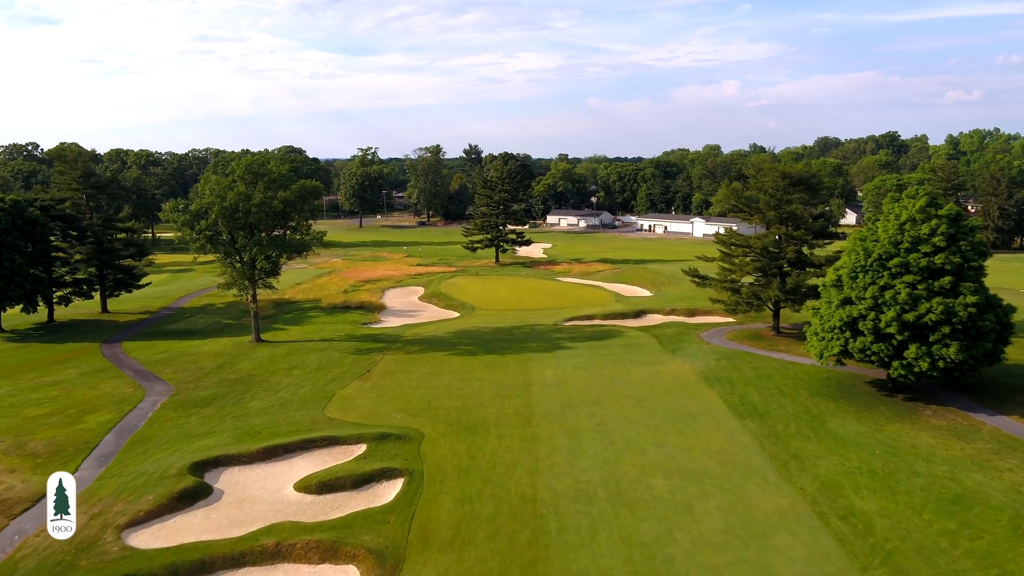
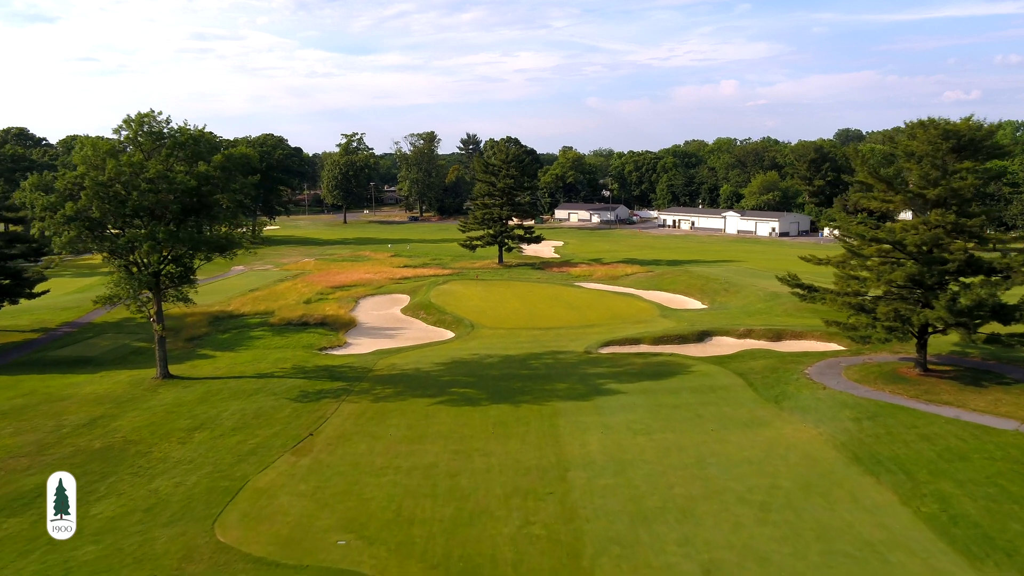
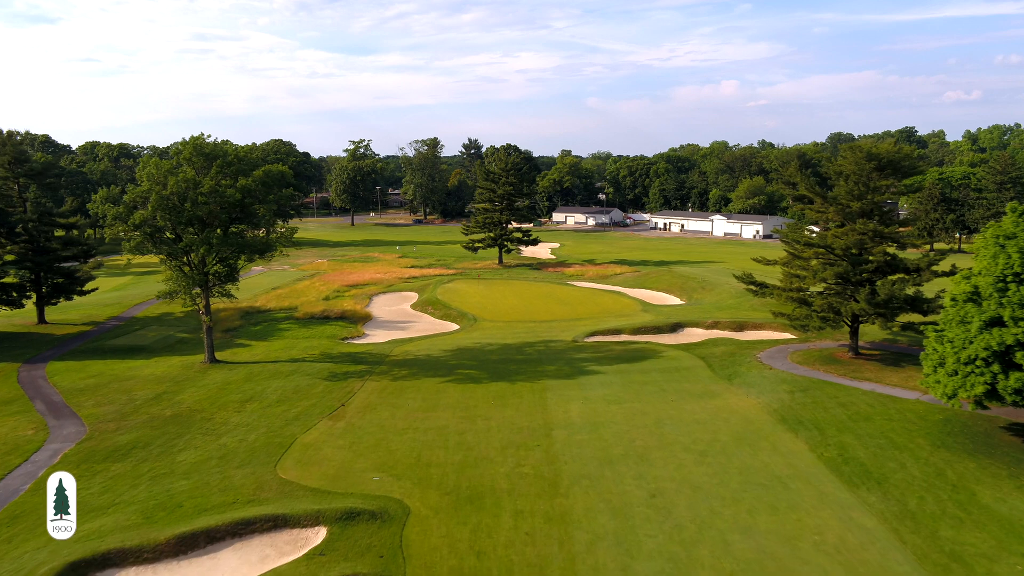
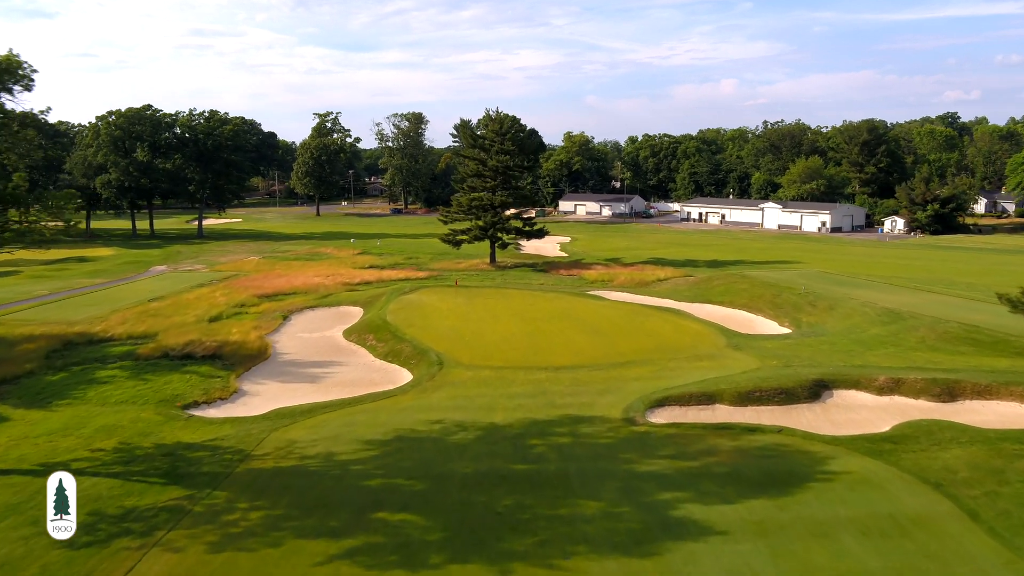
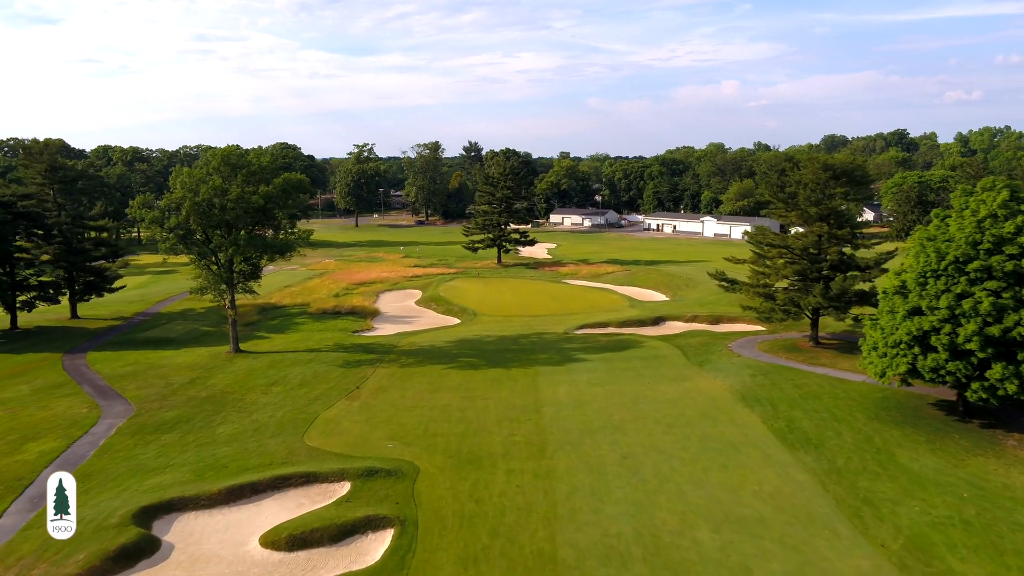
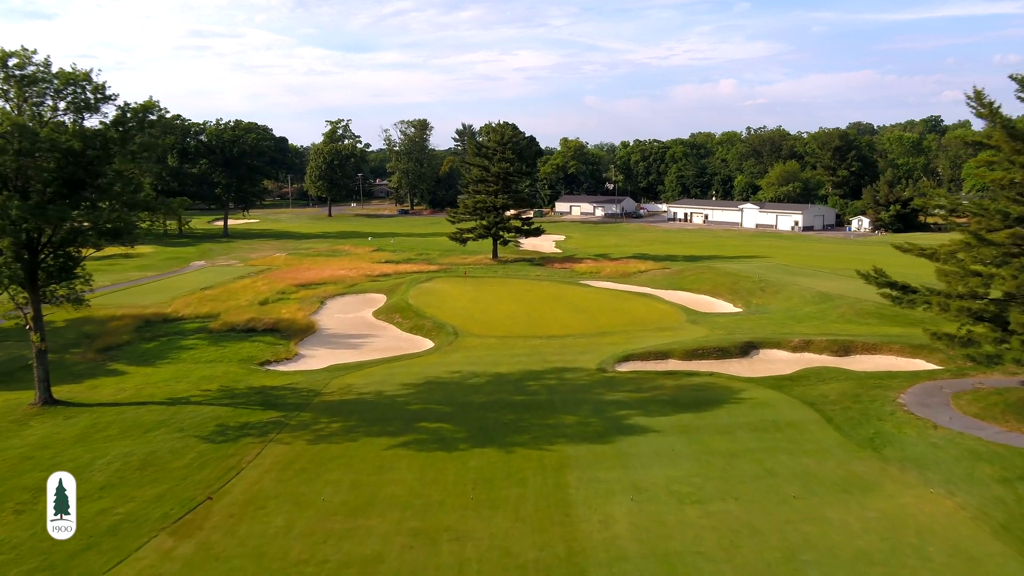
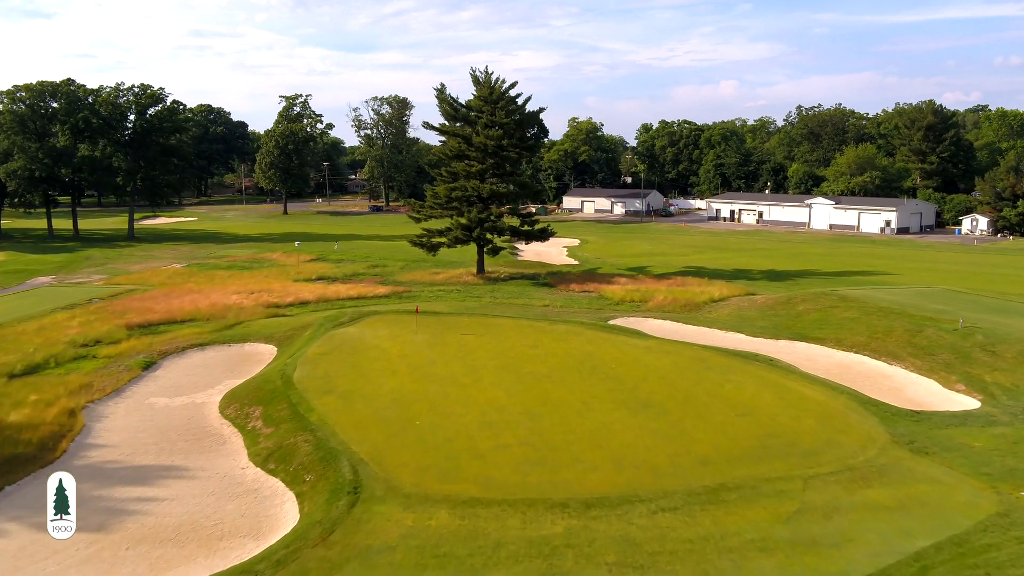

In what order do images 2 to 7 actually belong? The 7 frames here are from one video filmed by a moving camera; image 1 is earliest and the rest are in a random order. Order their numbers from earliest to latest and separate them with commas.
5, 3, 2, 6, 4, 7
